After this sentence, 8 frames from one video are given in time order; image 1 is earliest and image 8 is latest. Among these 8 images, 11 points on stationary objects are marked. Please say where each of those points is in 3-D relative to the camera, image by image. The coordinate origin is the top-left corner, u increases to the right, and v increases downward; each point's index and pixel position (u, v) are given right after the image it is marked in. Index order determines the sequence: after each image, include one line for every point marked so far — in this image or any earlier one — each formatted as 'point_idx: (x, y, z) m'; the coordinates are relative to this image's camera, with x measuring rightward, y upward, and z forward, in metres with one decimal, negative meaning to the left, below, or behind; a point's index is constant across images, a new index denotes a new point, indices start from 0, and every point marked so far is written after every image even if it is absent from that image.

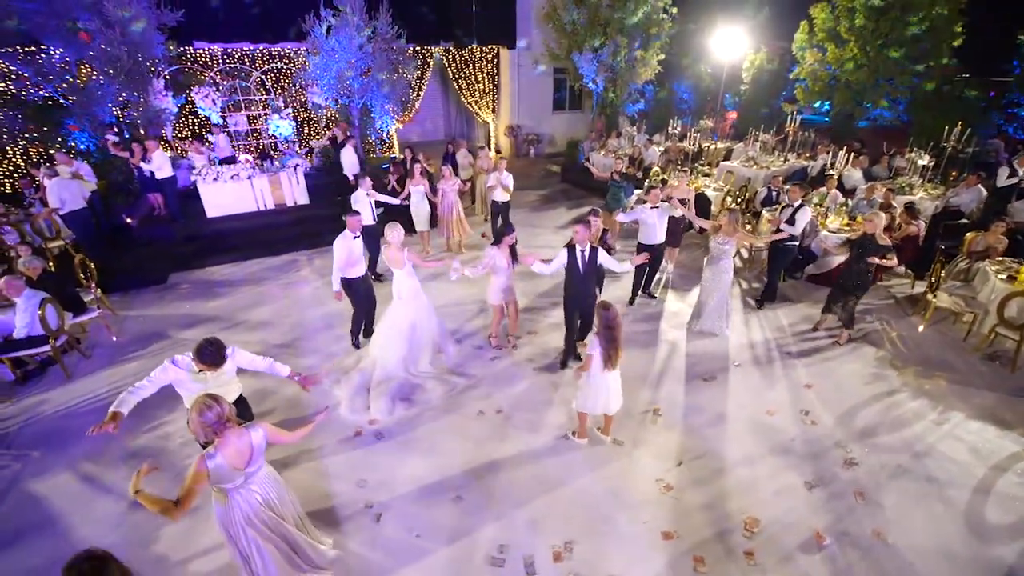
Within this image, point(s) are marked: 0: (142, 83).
0: (-8.4, +4.7, +10.0) m
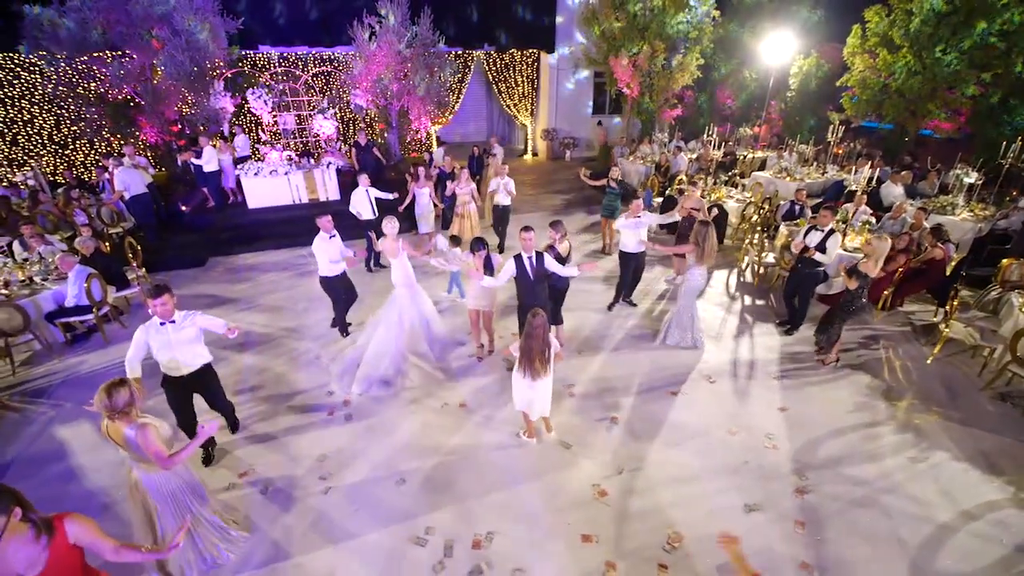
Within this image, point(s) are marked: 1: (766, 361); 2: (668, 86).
0: (-7.8, +5.1, +11.1) m
1: (+3.3, -0.9, +5.6) m
2: (+5.0, +6.6, +14.1) m
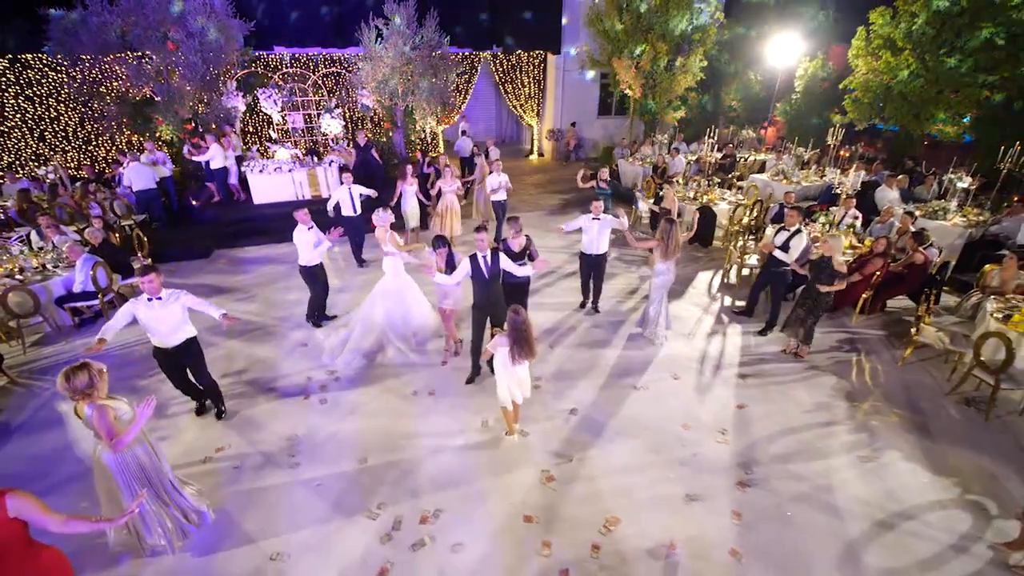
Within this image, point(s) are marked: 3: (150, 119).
0: (-7.8, +5.4, +11.6) m
1: (+2.9, -1.0, +5.7) m
2: (+5.1, +6.5, +14.2) m
3: (-9.3, +4.4, +11.2) m
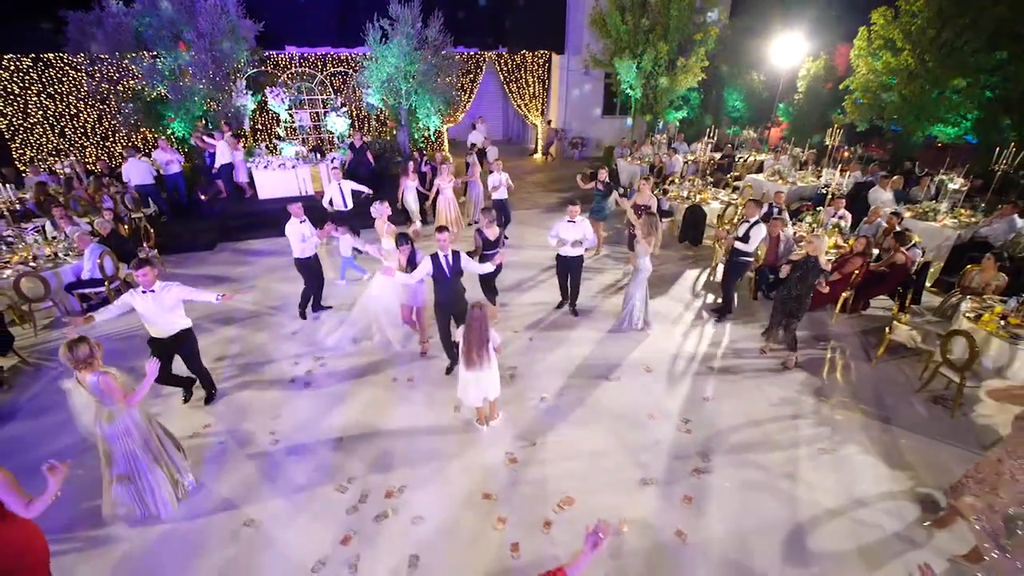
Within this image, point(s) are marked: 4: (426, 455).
0: (-7.8, +5.6, +12.0) m
1: (+2.6, -0.9, +5.8) m
2: (+5.2, +6.6, +14.2) m
3: (-9.4, +4.6, +11.7) m
4: (-0.9, -1.7, +4.3) m
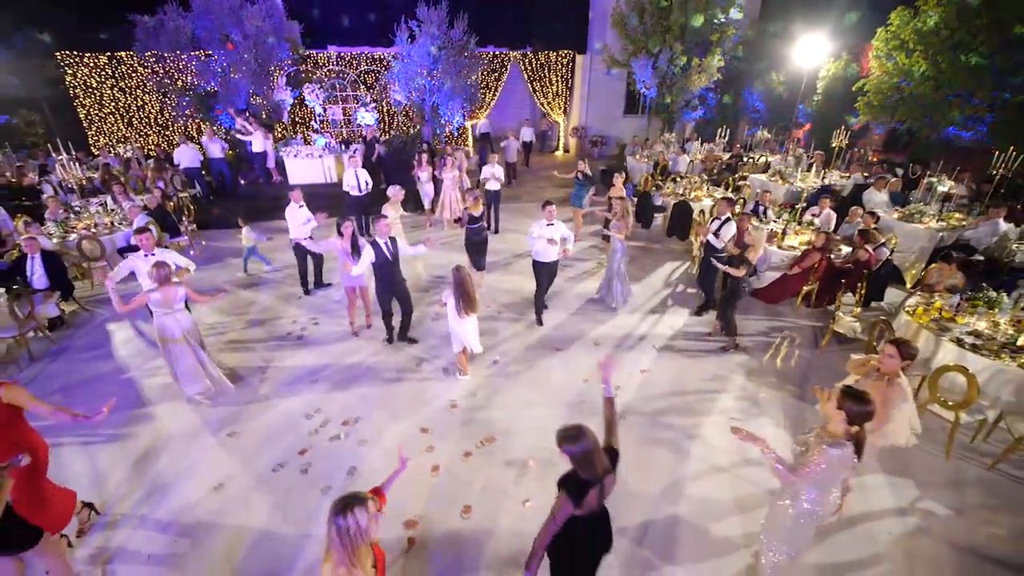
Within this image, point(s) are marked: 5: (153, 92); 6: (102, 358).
0: (-7.5, +6.3, +13.3) m
1: (+2.1, -0.7, +6.3) m
2: (+5.7, +6.6, +14.4) m
3: (-9.1, +5.4, +13.1) m
4: (-1.5, -1.3, +5.1) m
5: (-11.5, +6.2, +13.9) m
6: (-5.6, -1.0, +5.9) m
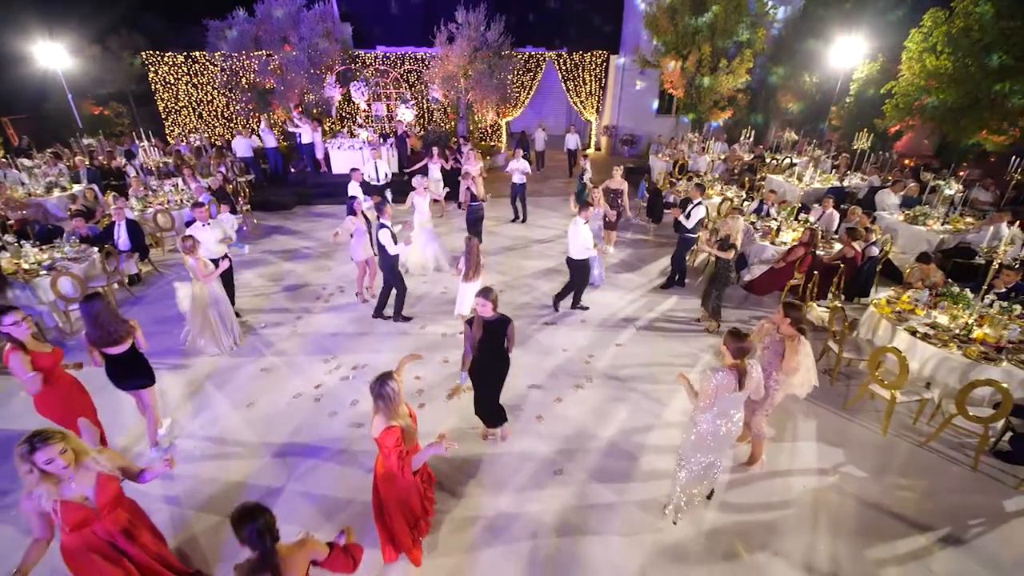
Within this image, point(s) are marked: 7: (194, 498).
0: (-6.5, +7.0, +14.6) m
1: (+2.1, -0.5, +6.8) m
2: (+6.7, +6.7, +14.5) m
3: (-8.2, +6.2, +14.6) m
4: (-1.7, -0.9, +6.0) m
5: (-10.5, +7.2, +15.6) m
6: (-5.7, -0.4, +7.1) m
7: (-3.0, -2.0, +4.1) m
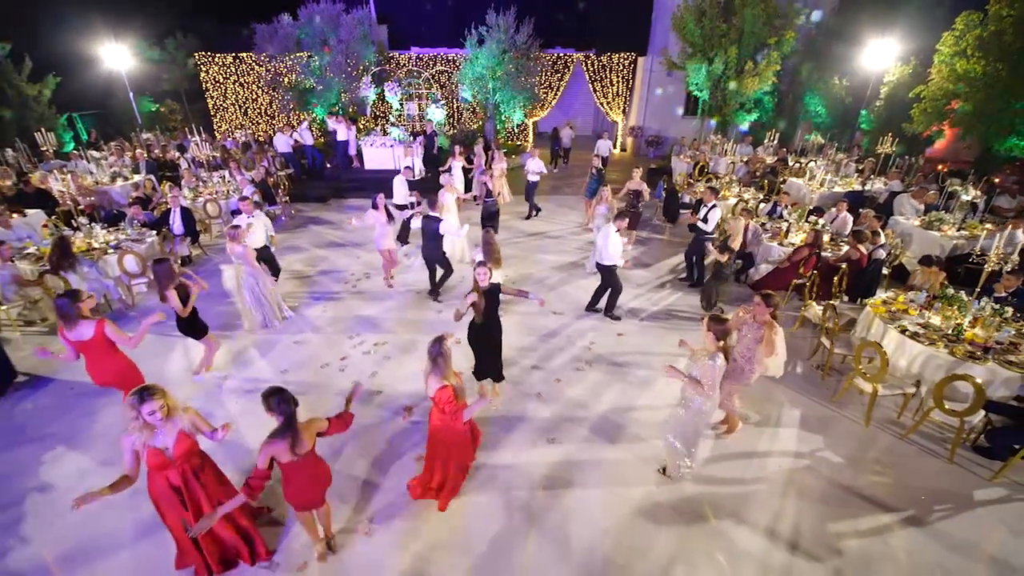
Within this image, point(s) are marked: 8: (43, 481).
0: (-5.6, +7.4, +15.4) m
1: (+2.2, -0.4, +7.2) m
2: (+7.6, +6.6, +14.5) m
3: (-7.3, +6.7, +15.5) m
4: (-1.6, -0.7, +6.6) m
5: (-9.5, +7.7, +16.6) m
6: (-5.5, 0.0, +7.9) m
7: (-3.0, -1.7, +4.8) m
8: (-4.8, -2.0, +4.4) m
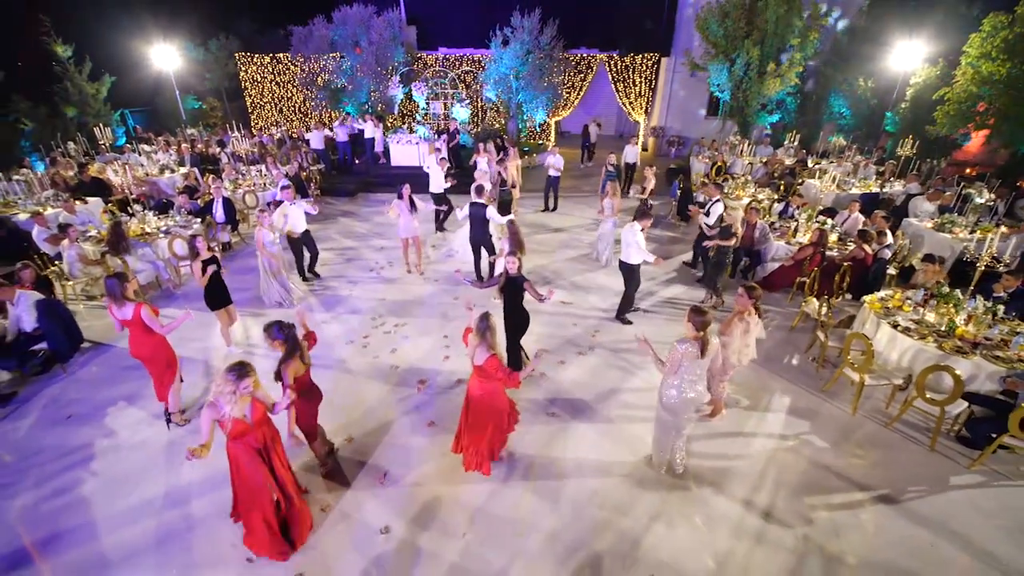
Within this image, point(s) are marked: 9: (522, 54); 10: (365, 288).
0: (-4.8, +7.7, +16.1) m
1: (+2.4, -0.3, +7.5) m
2: (+8.3, +6.6, +14.6) m
3: (-6.5, +7.0, +16.3) m
4: (-1.4, -0.4, +7.1) m
5: (-8.6, +8.1, +17.5) m
6: (-5.2, +0.3, +8.7) m
7: (-3.0, -1.5, +5.4) m
8: (-4.8, -1.7, +5.1) m
9: (+0.3, +8.7, +16.3) m
10: (-2.7, 0.0, +8.0) m
